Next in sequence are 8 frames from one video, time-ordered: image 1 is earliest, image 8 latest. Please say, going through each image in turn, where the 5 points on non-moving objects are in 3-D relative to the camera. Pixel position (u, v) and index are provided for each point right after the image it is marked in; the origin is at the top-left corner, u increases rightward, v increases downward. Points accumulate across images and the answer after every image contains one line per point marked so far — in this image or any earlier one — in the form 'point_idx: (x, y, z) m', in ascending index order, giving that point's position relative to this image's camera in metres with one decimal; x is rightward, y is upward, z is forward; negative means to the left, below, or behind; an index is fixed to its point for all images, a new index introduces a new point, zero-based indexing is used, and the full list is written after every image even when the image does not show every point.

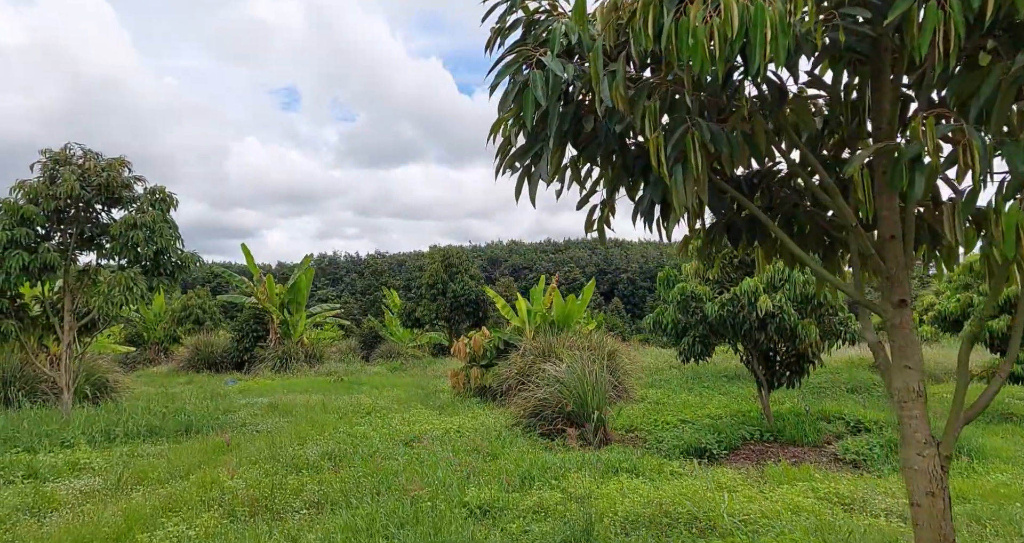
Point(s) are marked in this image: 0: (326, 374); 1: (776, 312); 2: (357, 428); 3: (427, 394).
0: (-4.7, -2.5, +16.7) m
1: (+2.3, -0.4, +6.2) m
2: (-1.8, -1.8, +8.0) m
3: (-1.5, -2.1, +11.8) m
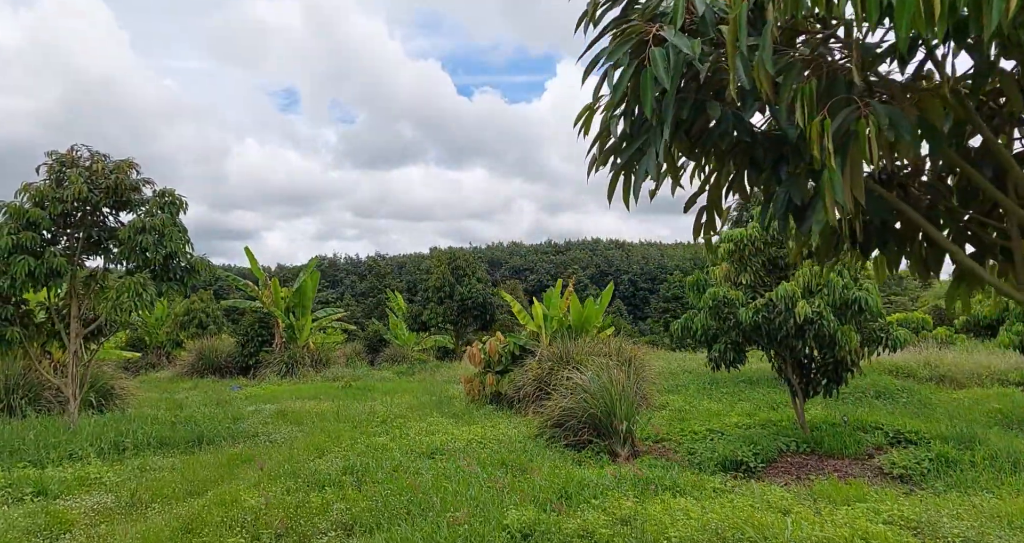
0: (-4.4, -2.6, +16.5) m
1: (+2.6, -0.4, +5.9) m
2: (-1.5, -1.9, +7.8) m
3: (-1.2, -2.2, +11.5) m
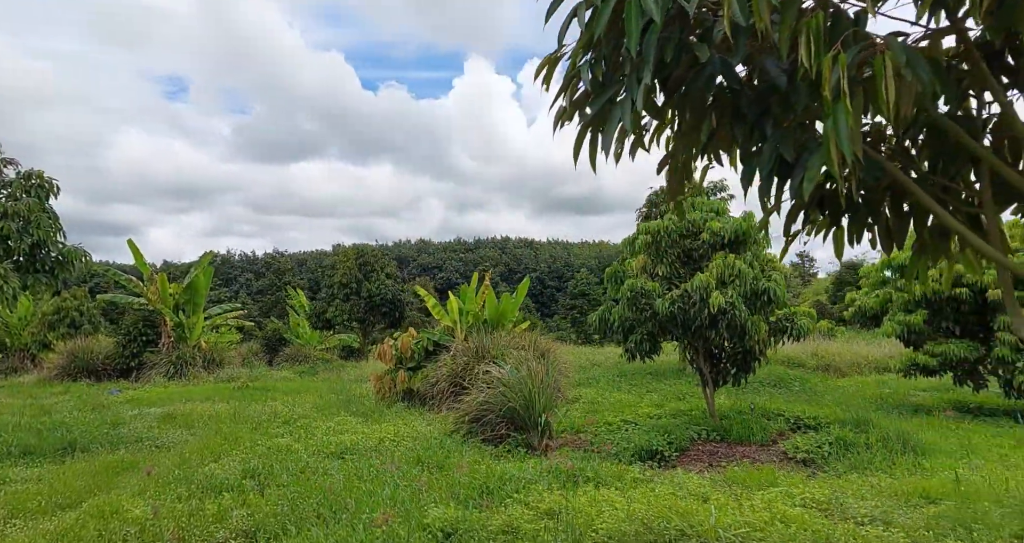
0: (-6.5, -2.4, +15.5) m
1: (+1.9, -0.3, +6.0) m
2: (-2.5, -1.8, +7.3) m
3: (-2.7, -2.1, +11.0) m
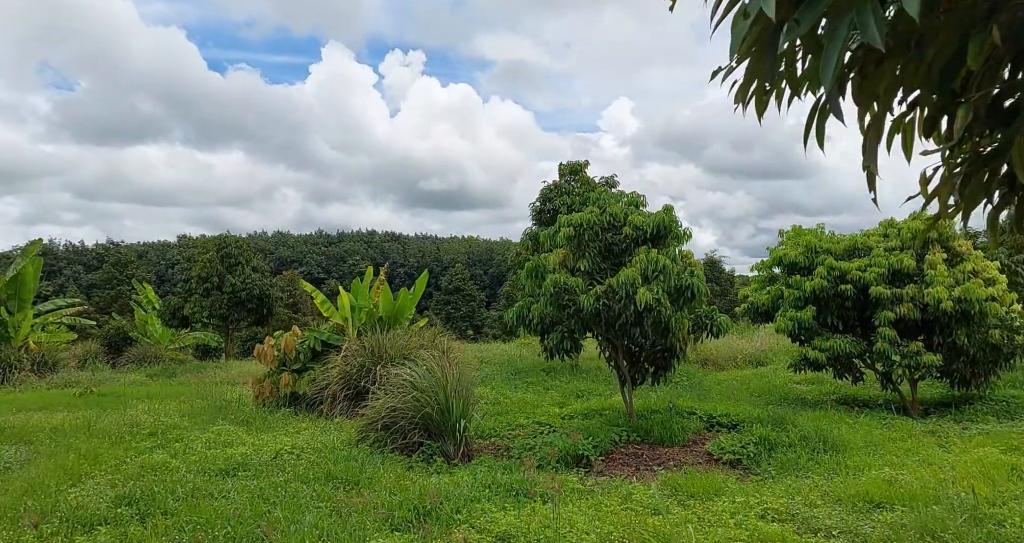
0: (-8.9, -2.3, +13.5) m
1: (+1.2, -0.3, +5.9) m
2: (-3.3, -1.7, +6.3) m
3: (-4.2, -1.9, +9.9) m
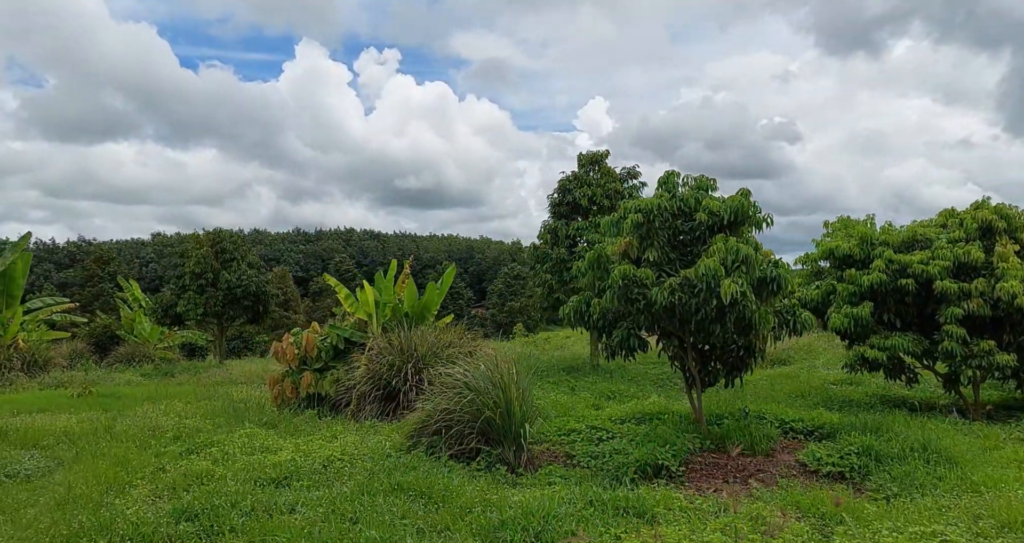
0: (-8.5, -2.2, +12.8) m
1: (+1.8, -0.2, +5.5) m
2: (-2.7, -1.6, +5.8) m
3: (-3.8, -1.9, +9.3) m
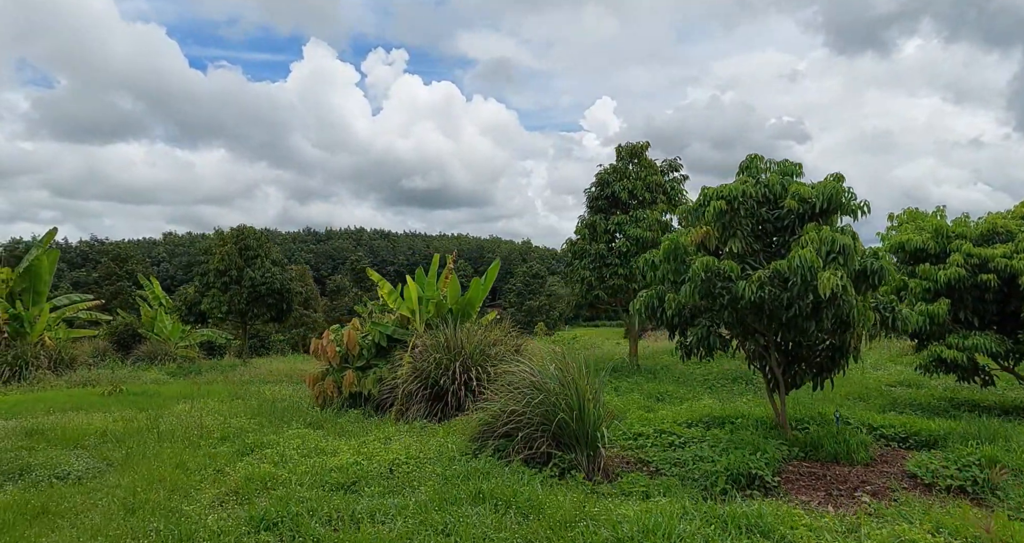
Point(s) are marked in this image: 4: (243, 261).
0: (-7.9, -2.1, +12.6) m
1: (+2.4, -0.2, +5.1) m
2: (-2.1, -1.5, +5.4) m
3: (-3.1, -1.8, +9.0) m
4: (-7.4, +0.3, +18.9) m
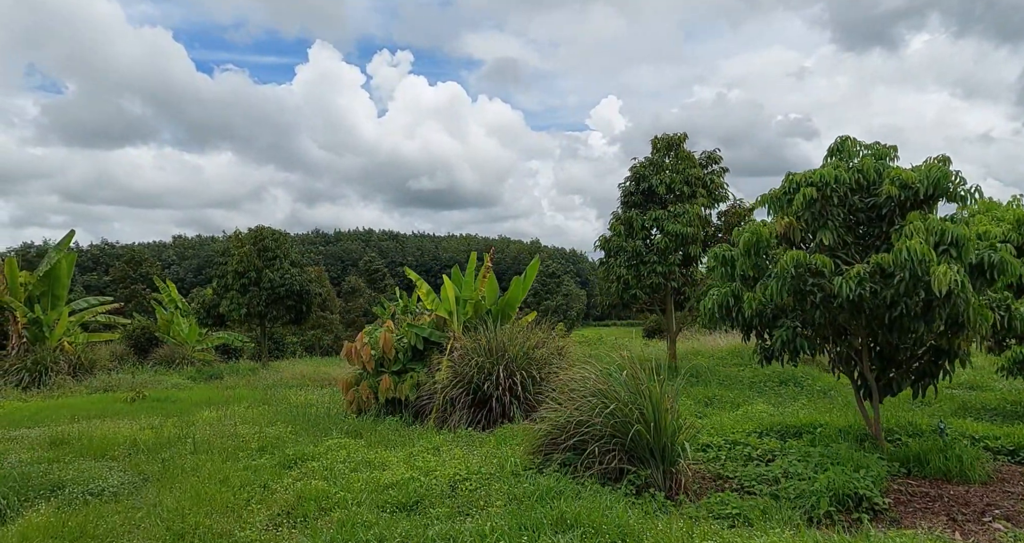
0: (-7.3, -2.1, +12.2) m
1: (+2.9, -0.1, +4.6) m
2: (-1.6, -1.5, +5.0) m
3: (-2.6, -1.8, +8.6) m
4: (-6.8, +0.3, +18.5) m
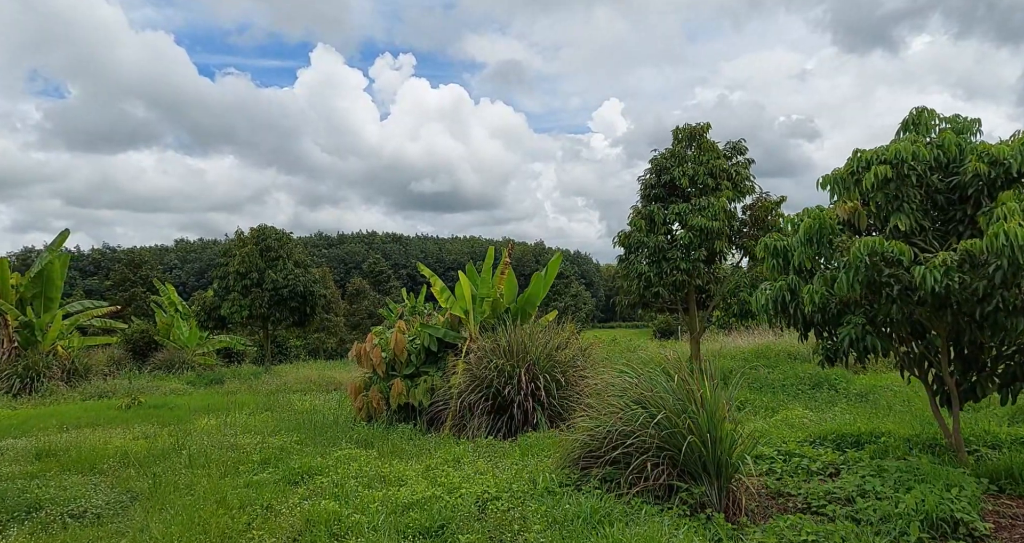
0: (-7.0, -2.1, +11.6) m
1: (+3.1, 0.0, +4.0) m
2: (-1.4, -1.5, +4.4) m
3: (-2.3, -1.7, +8.0) m
4: (-6.5, +0.2, +17.9) m
